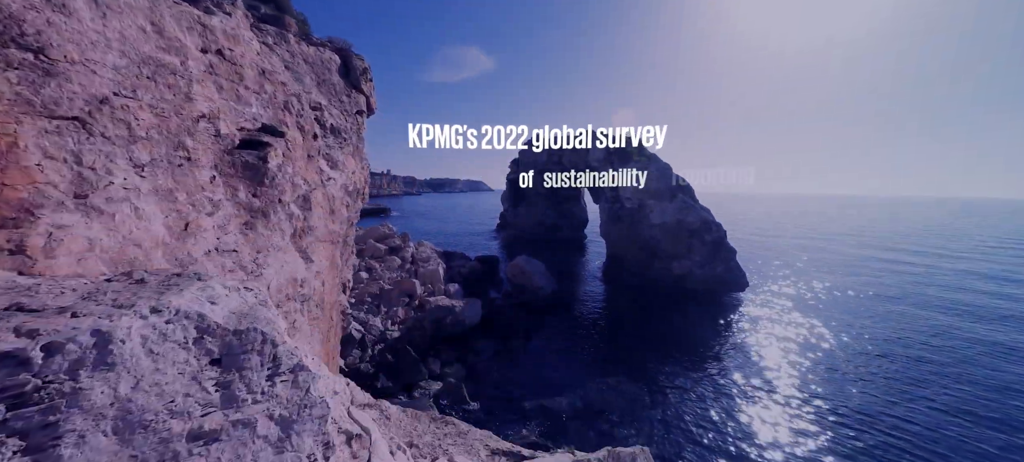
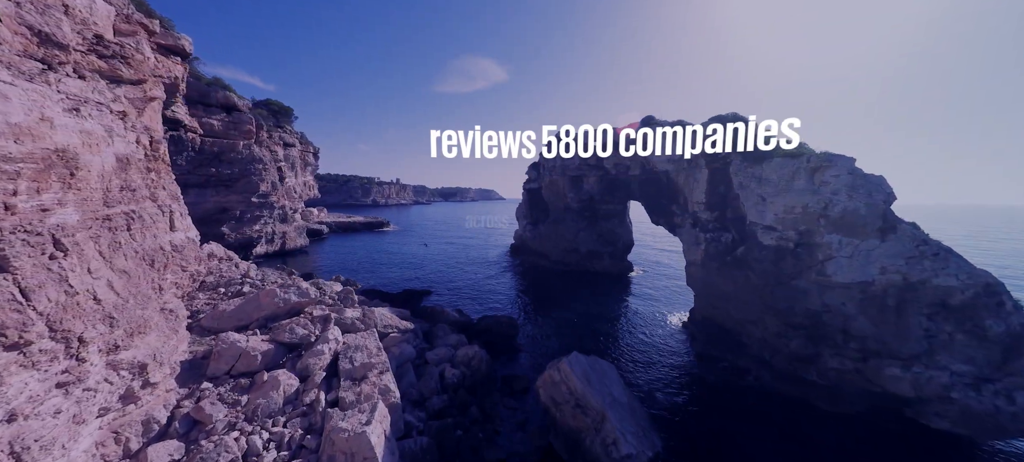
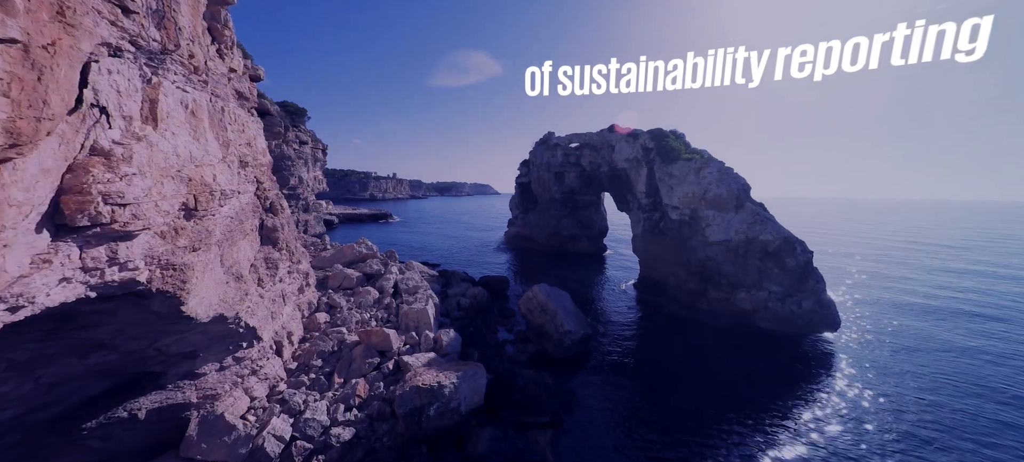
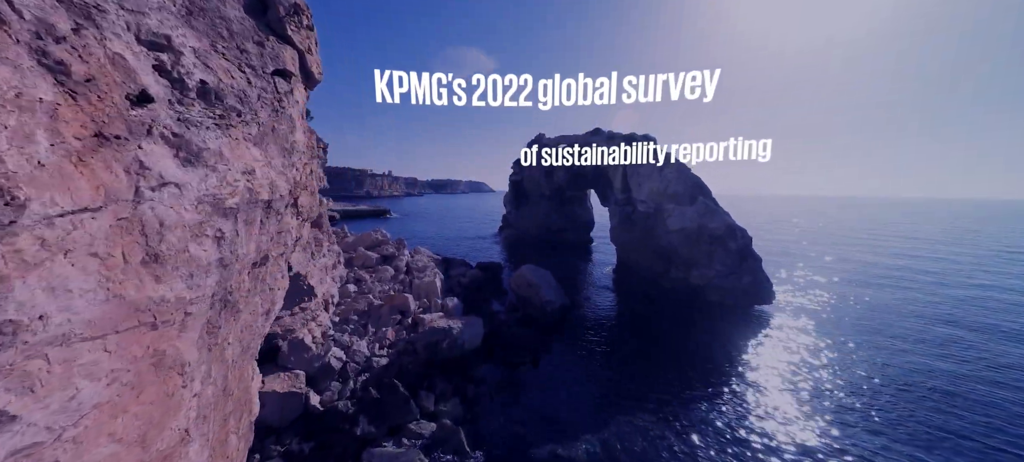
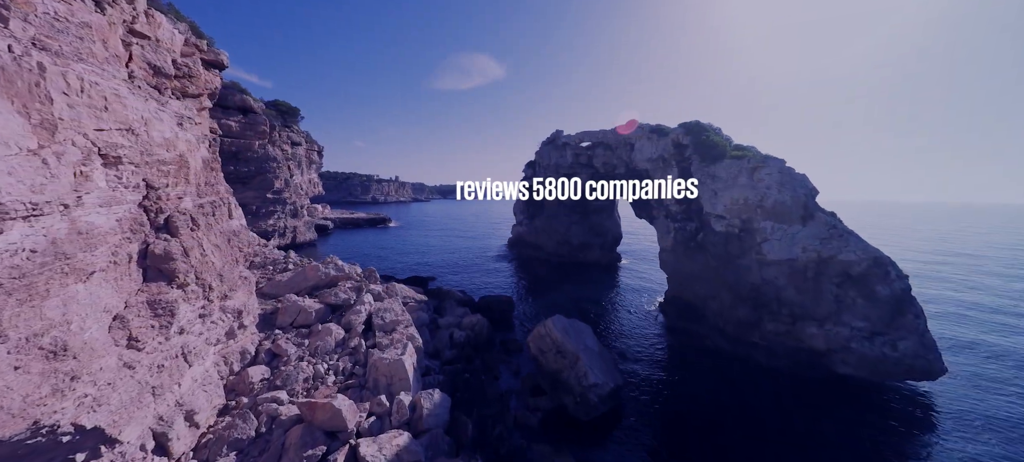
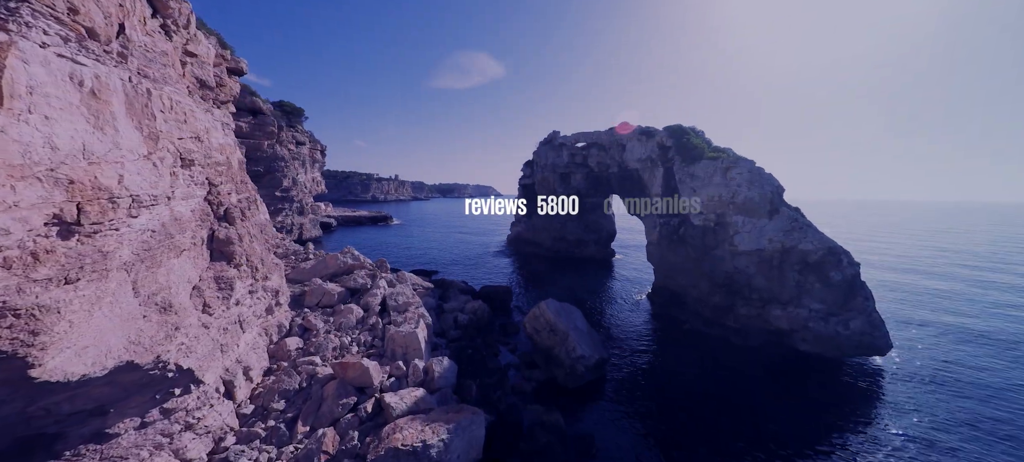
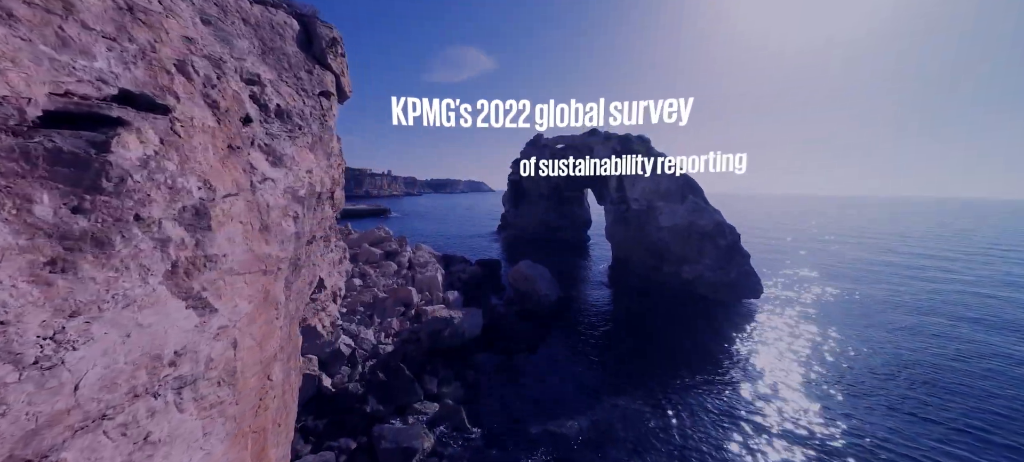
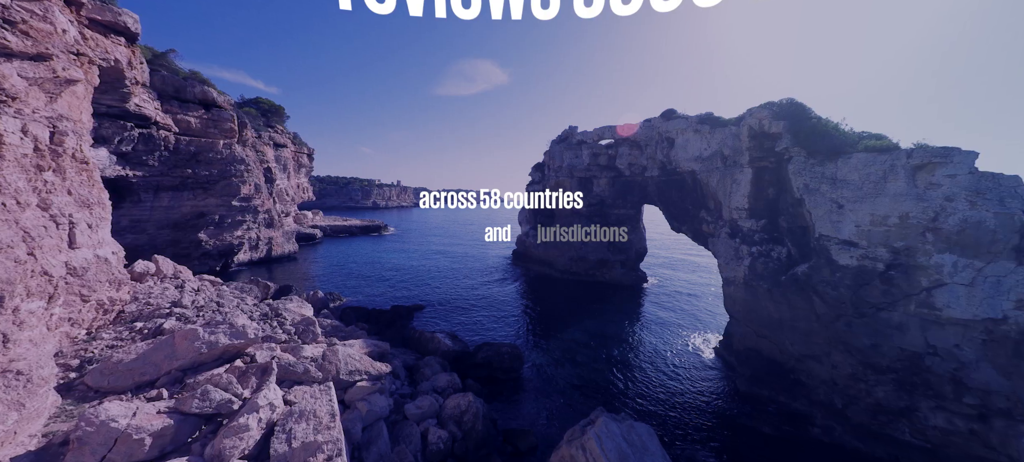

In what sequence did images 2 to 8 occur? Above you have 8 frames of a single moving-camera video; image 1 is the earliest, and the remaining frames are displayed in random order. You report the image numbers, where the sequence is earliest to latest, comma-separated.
7, 4, 3, 6, 5, 2, 8
